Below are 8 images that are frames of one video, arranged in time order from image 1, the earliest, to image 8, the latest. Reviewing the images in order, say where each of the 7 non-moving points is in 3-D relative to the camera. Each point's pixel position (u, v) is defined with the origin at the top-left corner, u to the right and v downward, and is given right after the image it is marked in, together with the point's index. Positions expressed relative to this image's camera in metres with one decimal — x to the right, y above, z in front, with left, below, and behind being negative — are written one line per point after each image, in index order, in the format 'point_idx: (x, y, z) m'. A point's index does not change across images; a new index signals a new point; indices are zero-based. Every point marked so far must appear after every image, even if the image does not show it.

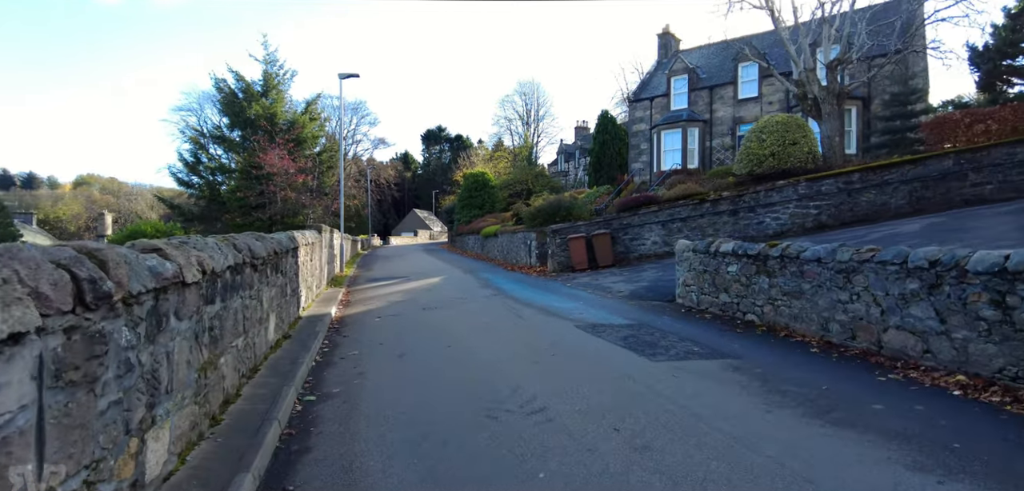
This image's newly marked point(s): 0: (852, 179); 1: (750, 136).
0: (+9.4, +1.8, +13.9) m
1: (+7.6, +3.5, +16.2) m
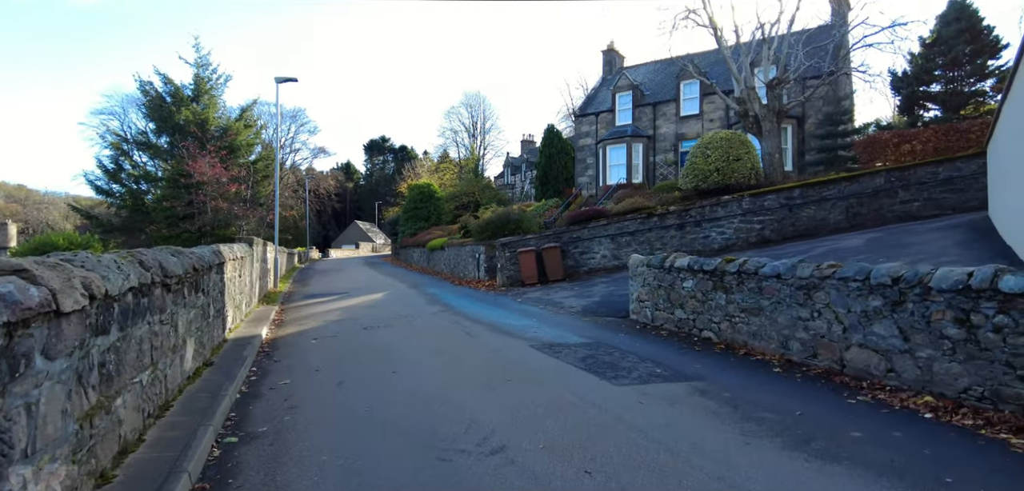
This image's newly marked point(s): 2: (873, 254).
0: (+8.0, +1.4, +14.4) m
1: (+6.0, +3.1, +16.5) m
2: (+6.2, -0.2, +8.7) m
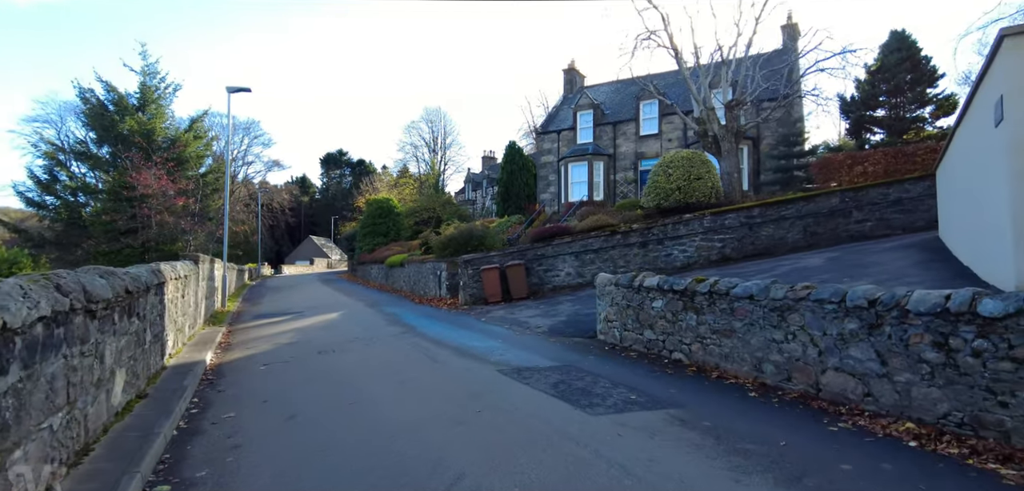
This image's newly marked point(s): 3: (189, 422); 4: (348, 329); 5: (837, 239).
0: (+7.0, +0.9, +14.7) m
1: (+4.8, +2.5, +16.7) m
2: (+5.7, -0.5, +8.8) m
3: (-3.8, -2.1, +6.0) m
4: (-4.0, -2.0, +12.4) m
5: (+9.1, +0.2, +14.2) m
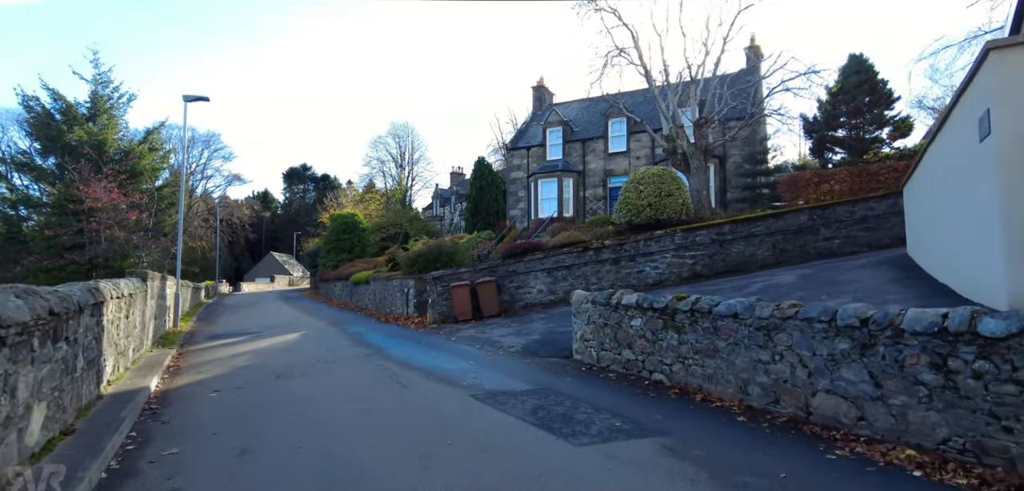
0: (+6.1, +0.4, +14.8) m
1: (+3.8, +1.9, +16.7) m
2: (+5.2, -0.8, +8.8) m
3: (-4.1, -2.3, +5.4) m
4: (-4.7, -2.4, +11.7) m
5: (+8.3, -0.3, +14.4) m
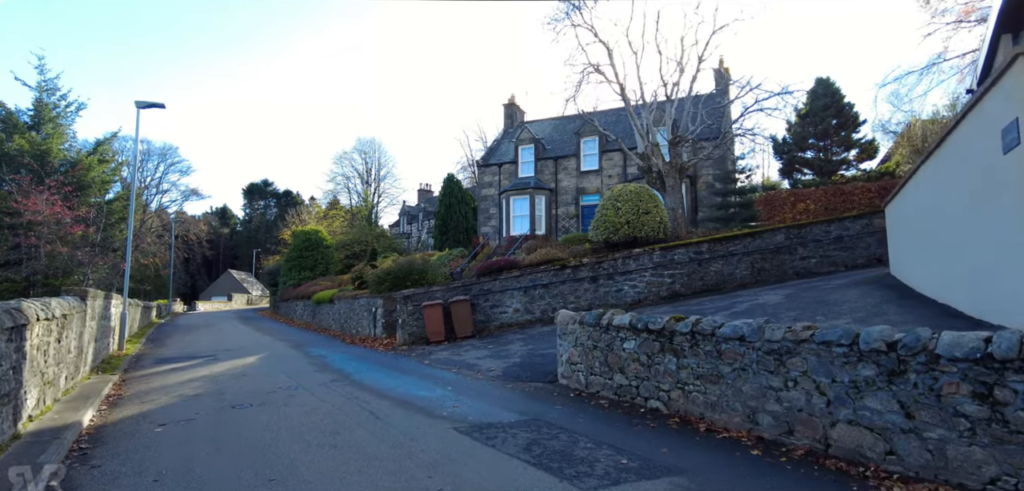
0: (+5.4, -0.1, +14.6) m
1: (+3.0, +1.3, +16.4) m
2: (+4.9, -1.1, +8.6) m
3: (-4.2, -2.4, +4.5) m
4: (-5.2, -2.8, +10.8) m
5: (+7.6, -0.8, +14.3) m
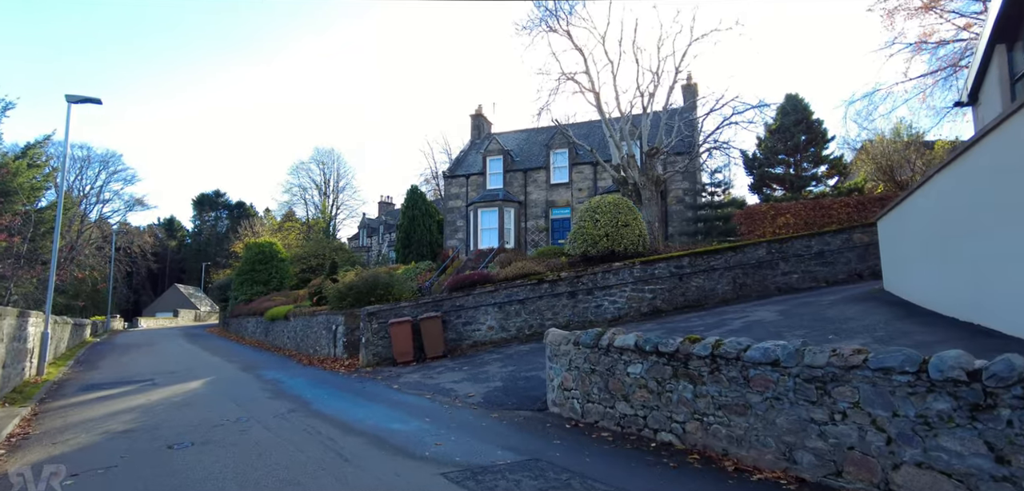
0: (+4.7, -0.5, +14.1) m
1: (+2.2, +0.9, +15.8) m
2: (+4.7, -1.3, +8.0) m
3: (-4.1, -2.4, +3.2) m
4: (-5.5, -3.0, +9.4) m
5: (+7.0, -1.2, +14.0) m
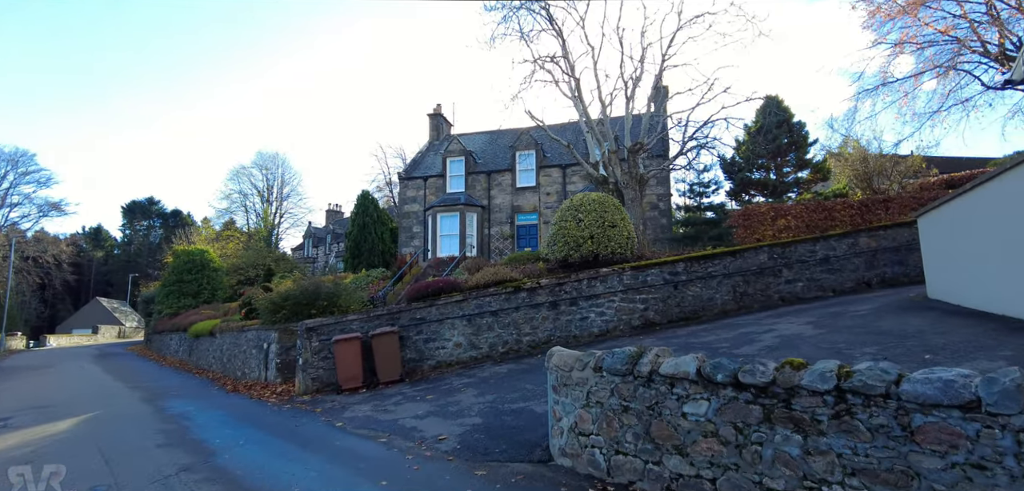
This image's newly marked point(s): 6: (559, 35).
0: (+4.1, -0.6, +12.4) m
1: (+1.4, +0.8, +13.9) m
2: (+4.5, -1.2, +6.3) m
3: (-3.7, -2.1, +0.7) m
4: (-5.8, -2.8, +6.7) m
5: (+6.3, -1.3, +12.5) m
6: (+1.5, +6.8, +16.4) m
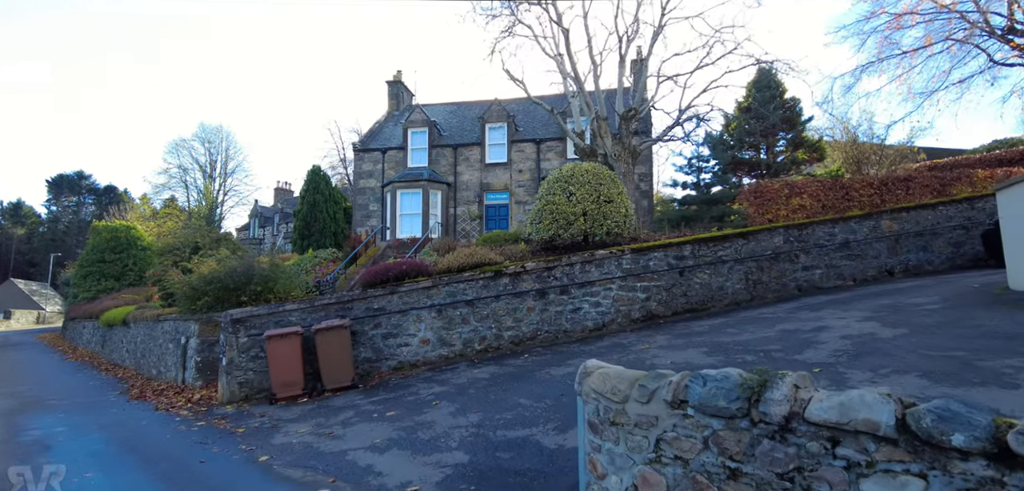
0: (+3.6, -0.2, +10.6) m
1: (+0.9, +1.3, +11.8) m
2: (+4.6, -1.0, +4.6) m
3: (-3.2, -1.9, -1.7) m
4: (-5.7, -2.4, +4.2) m
5: (+5.8, -0.9, +10.9) m
6: (+0.9, +7.4, +14.2) m
